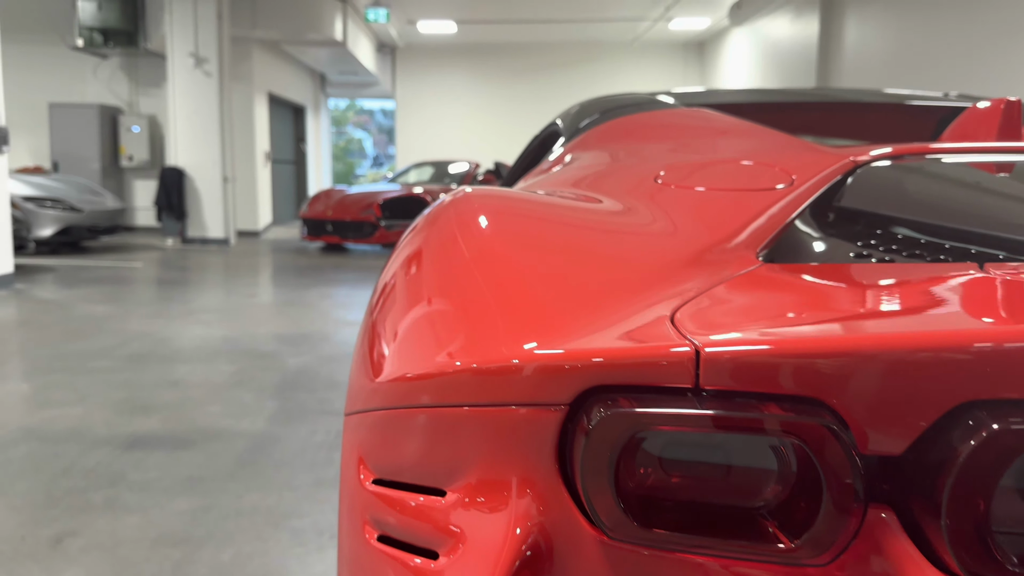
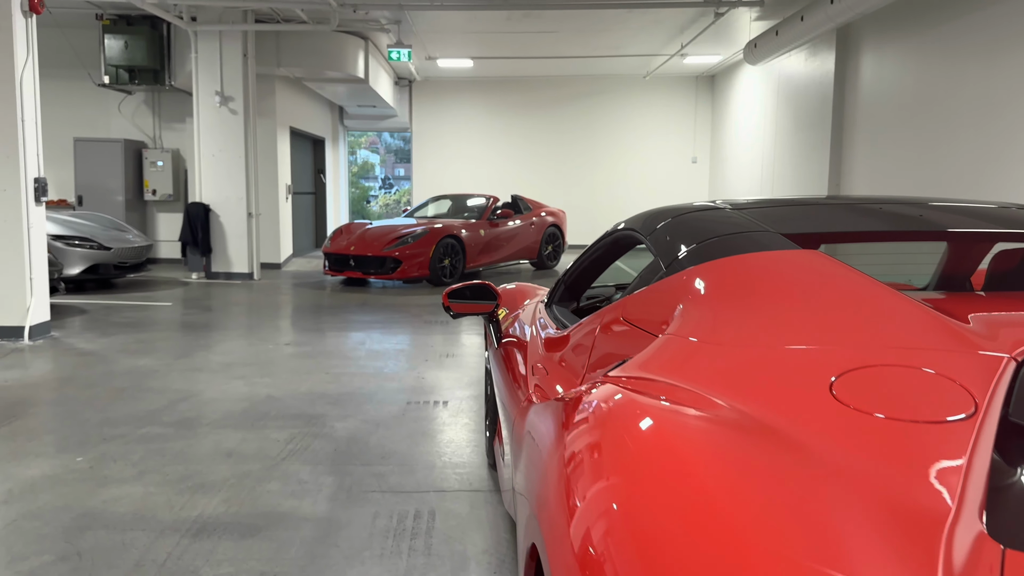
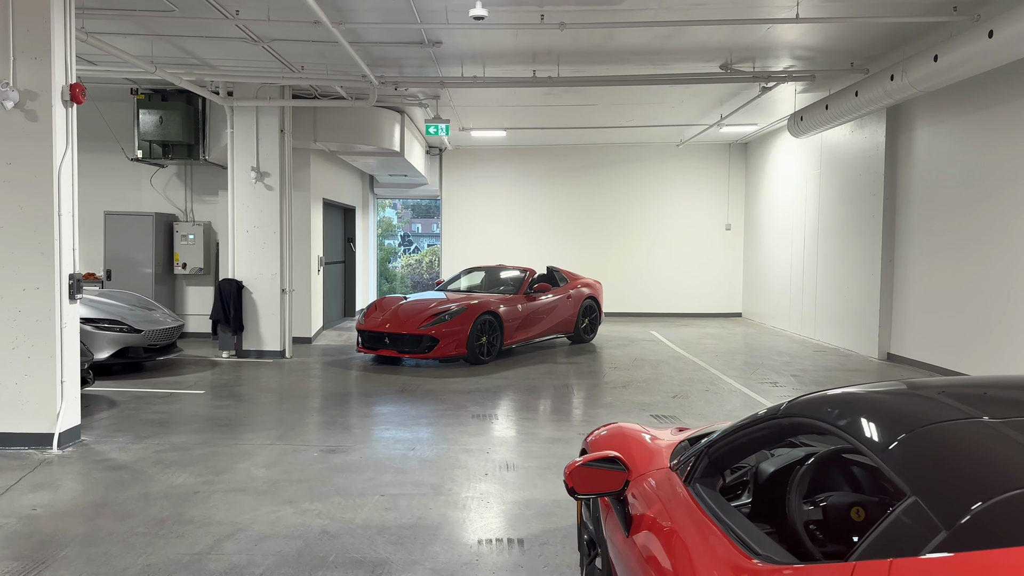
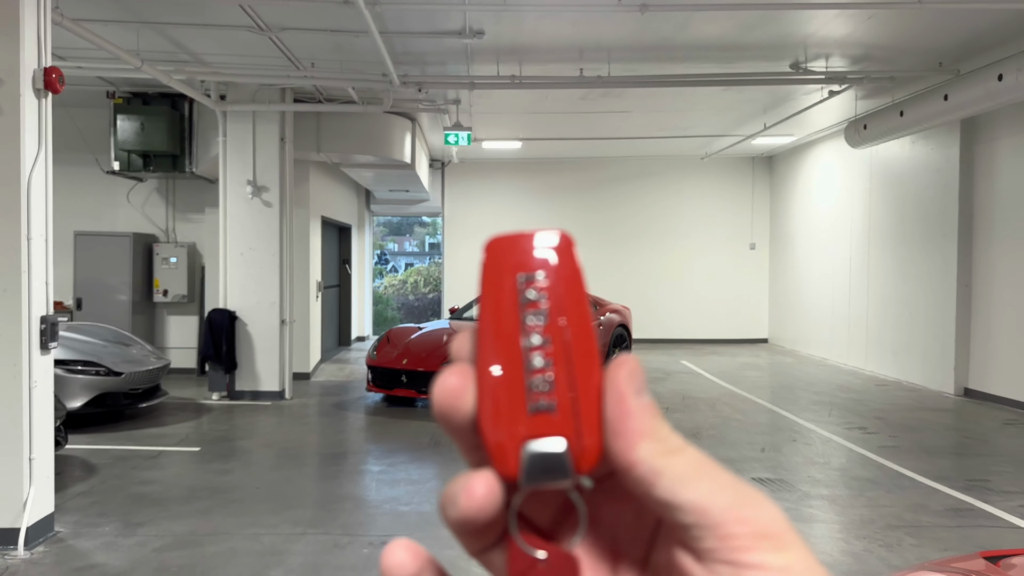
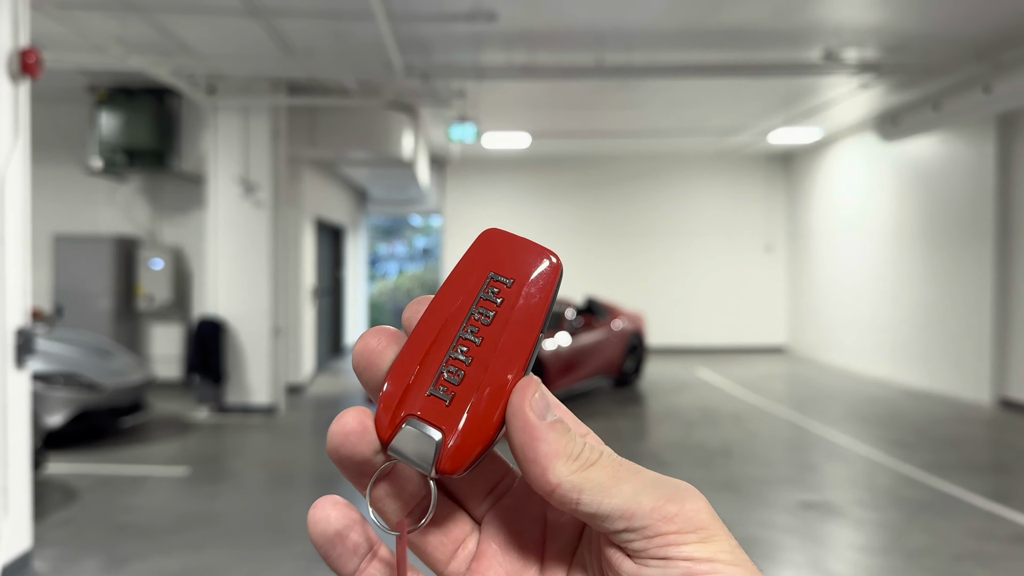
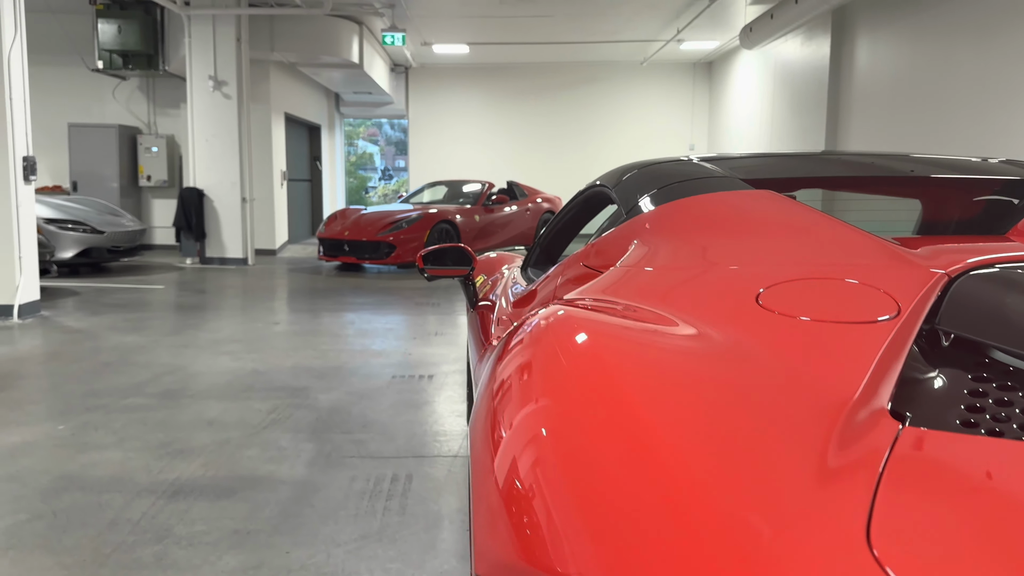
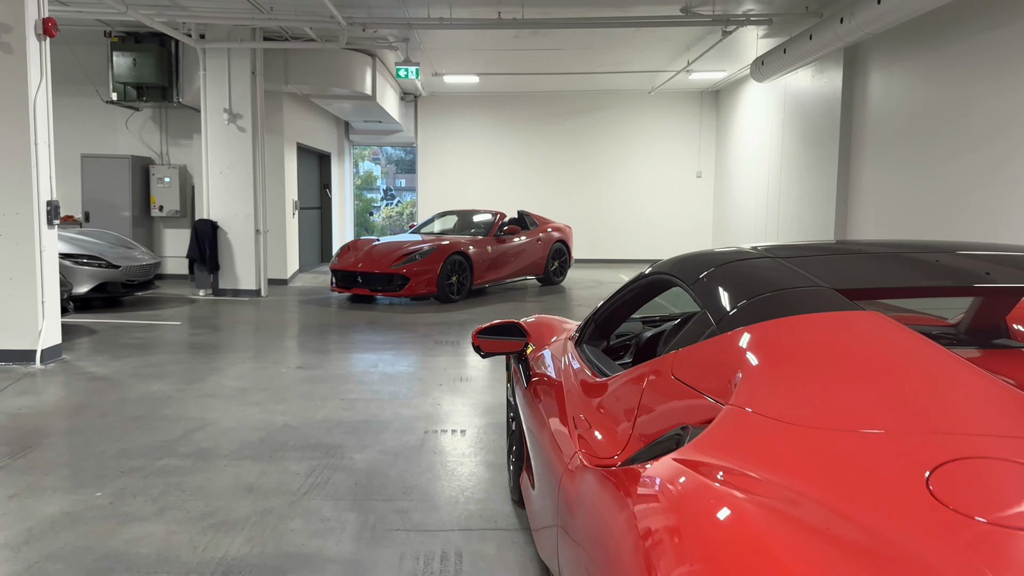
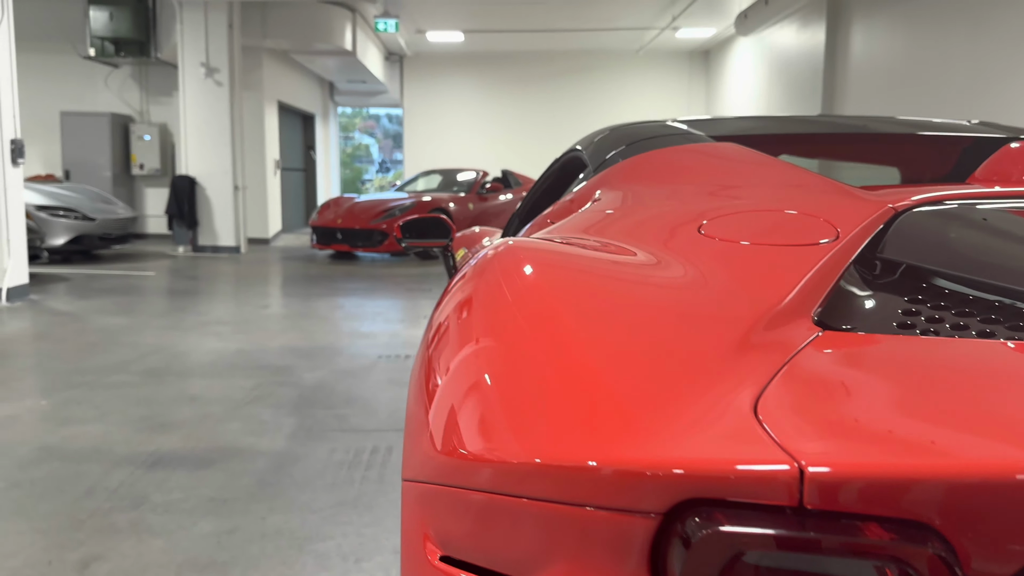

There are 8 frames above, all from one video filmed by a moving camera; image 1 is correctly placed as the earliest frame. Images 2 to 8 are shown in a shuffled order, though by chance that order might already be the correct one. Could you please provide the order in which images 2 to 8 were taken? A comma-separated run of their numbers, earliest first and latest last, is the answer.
8, 6, 2, 7, 3, 4, 5
